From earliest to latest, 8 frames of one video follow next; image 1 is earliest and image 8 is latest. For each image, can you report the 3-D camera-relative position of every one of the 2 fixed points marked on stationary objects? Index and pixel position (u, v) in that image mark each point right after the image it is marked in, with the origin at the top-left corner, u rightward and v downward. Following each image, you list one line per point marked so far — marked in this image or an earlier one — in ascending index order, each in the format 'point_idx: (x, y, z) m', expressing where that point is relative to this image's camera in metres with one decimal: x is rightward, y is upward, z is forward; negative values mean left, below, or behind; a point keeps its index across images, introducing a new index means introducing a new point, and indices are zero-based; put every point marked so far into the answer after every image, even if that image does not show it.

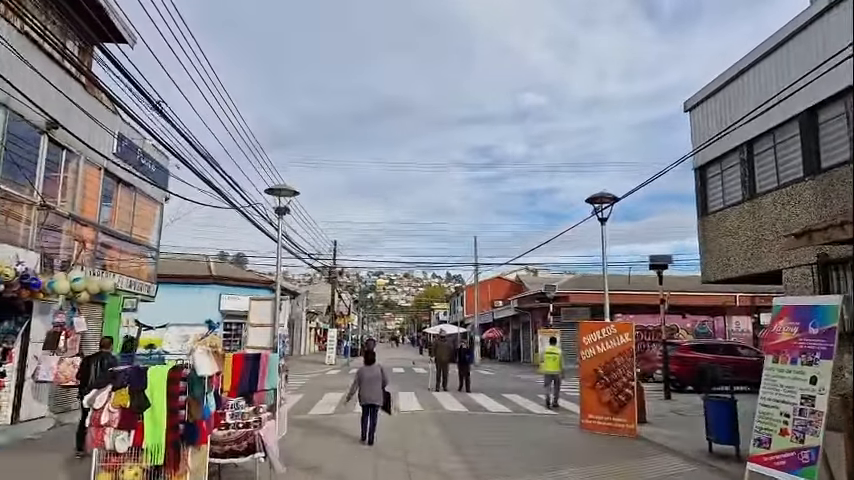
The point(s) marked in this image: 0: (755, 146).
0: (+9.0, +2.6, +14.9) m
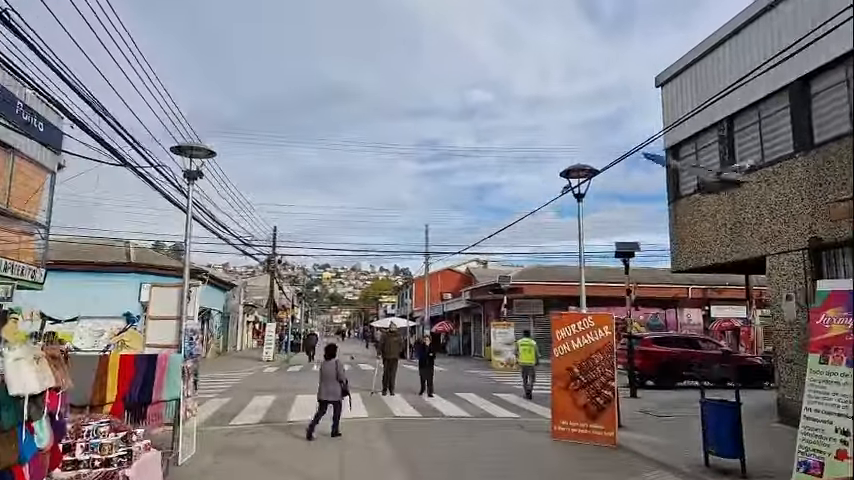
0: (+7.7, +3.0, +13.6) m
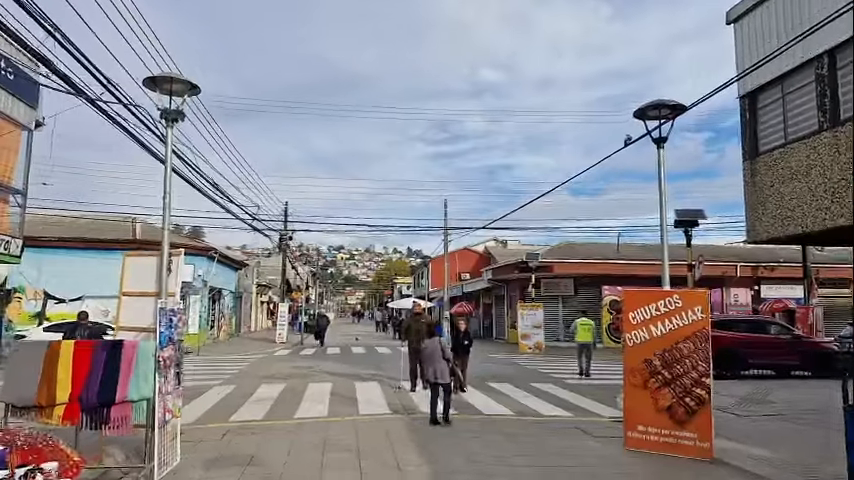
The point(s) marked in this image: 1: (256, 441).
0: (+8.4, +3.8, +11.0) m
1: (-2.9, -3.4, +9.1) m
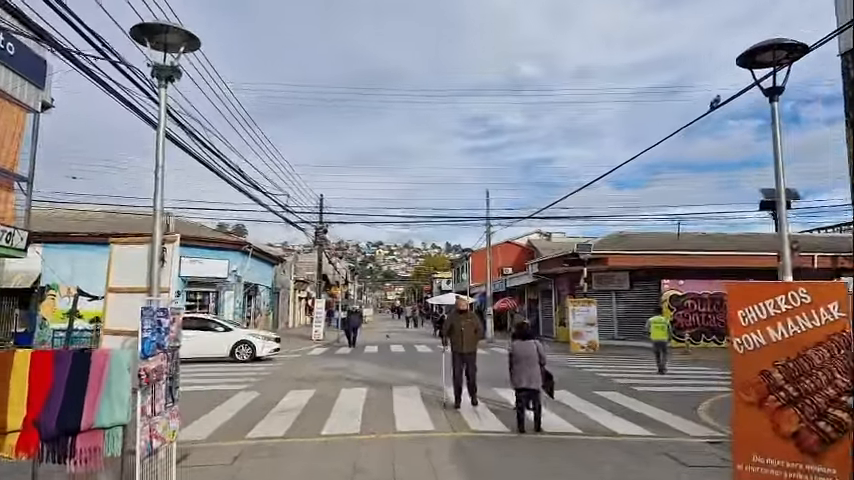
0: (+9.2, +4.1, +8.6) m
1: (-2.2, -3.2, +7.5) m
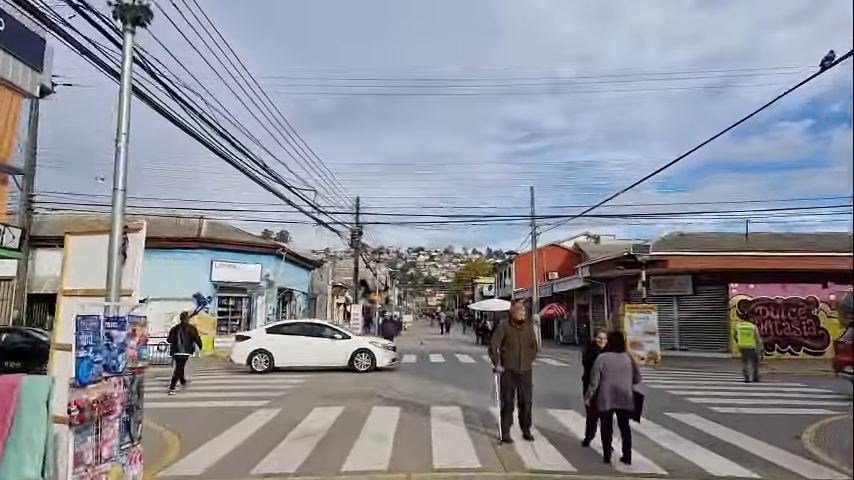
0: (+9.6, +4.3, +6.2) m
1: (-1.7, -3.1, +5.9) m
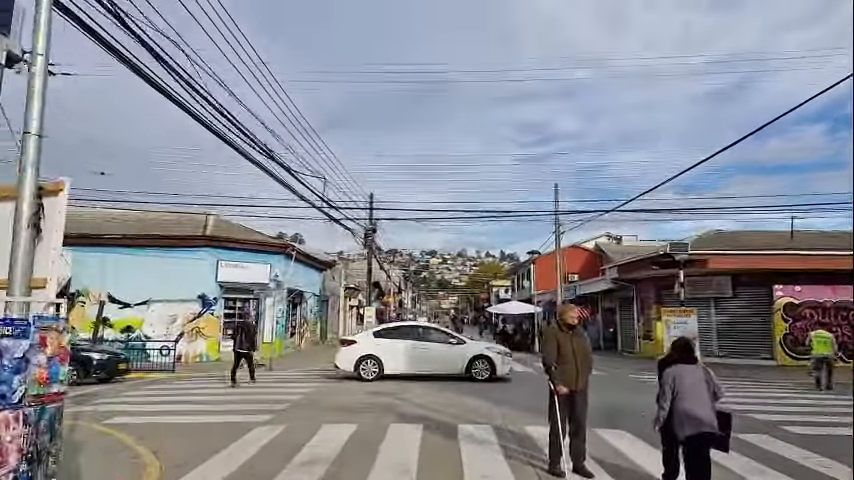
0: (+10.0, +4.5, +4.4) m
1: (-1.3, -2.9, +4.3) m
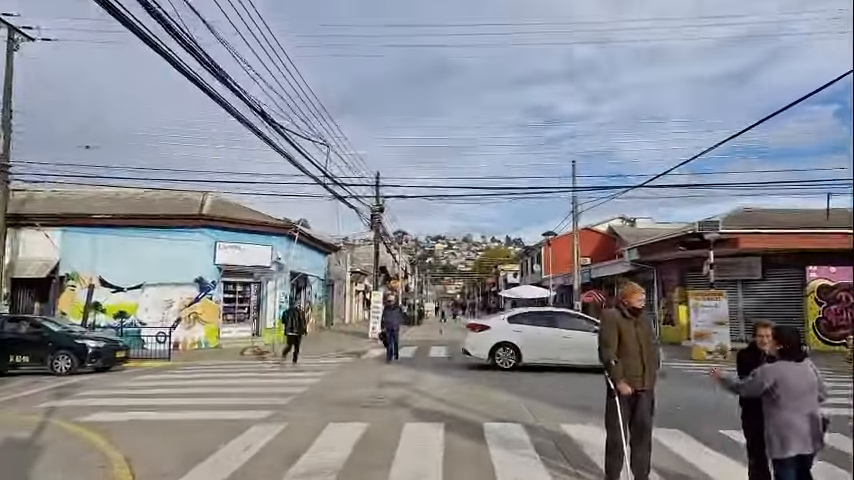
0: (+10.3, +4.9, +2.7) m
1: (-1.1, -2.5, +2.9) m
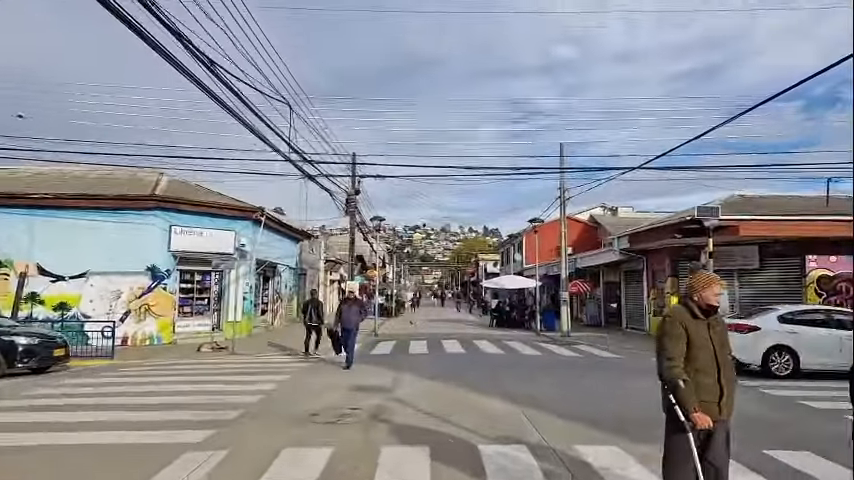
0: (+10.3, +5.0, +1.2) m
1: (-1.0, -2.3, +1.1) m
